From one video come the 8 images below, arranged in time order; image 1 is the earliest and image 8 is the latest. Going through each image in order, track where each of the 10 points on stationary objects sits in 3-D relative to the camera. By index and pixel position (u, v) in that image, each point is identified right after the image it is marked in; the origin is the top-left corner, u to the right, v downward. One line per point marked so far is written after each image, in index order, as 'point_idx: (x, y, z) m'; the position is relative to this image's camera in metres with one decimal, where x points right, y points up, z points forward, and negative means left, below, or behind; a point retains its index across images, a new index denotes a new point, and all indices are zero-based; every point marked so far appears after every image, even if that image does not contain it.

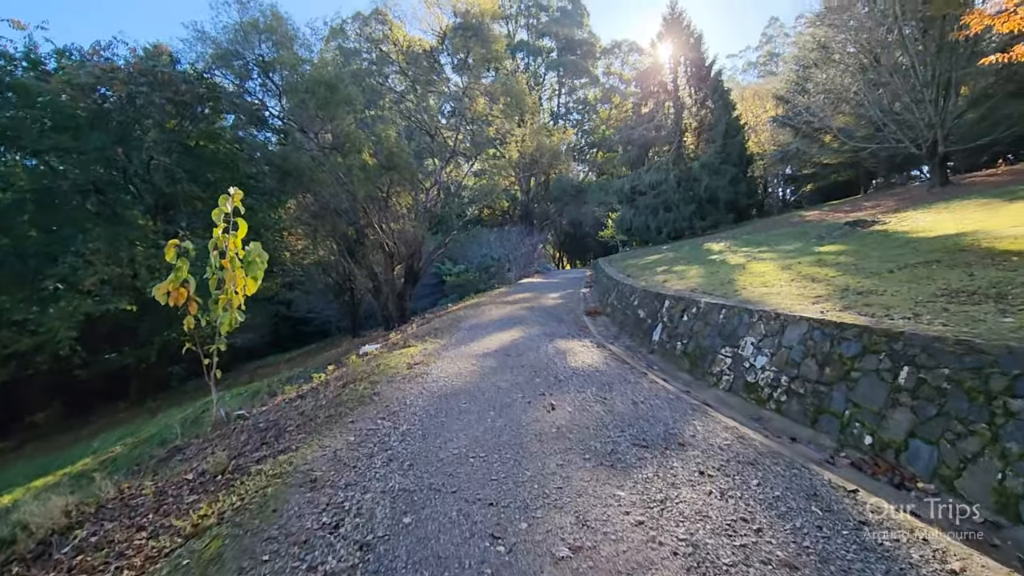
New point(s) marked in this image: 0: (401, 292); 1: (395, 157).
0: (-2.7, -0.1, +13.1) m
1: (-2.4, +2.7, +11.1) m
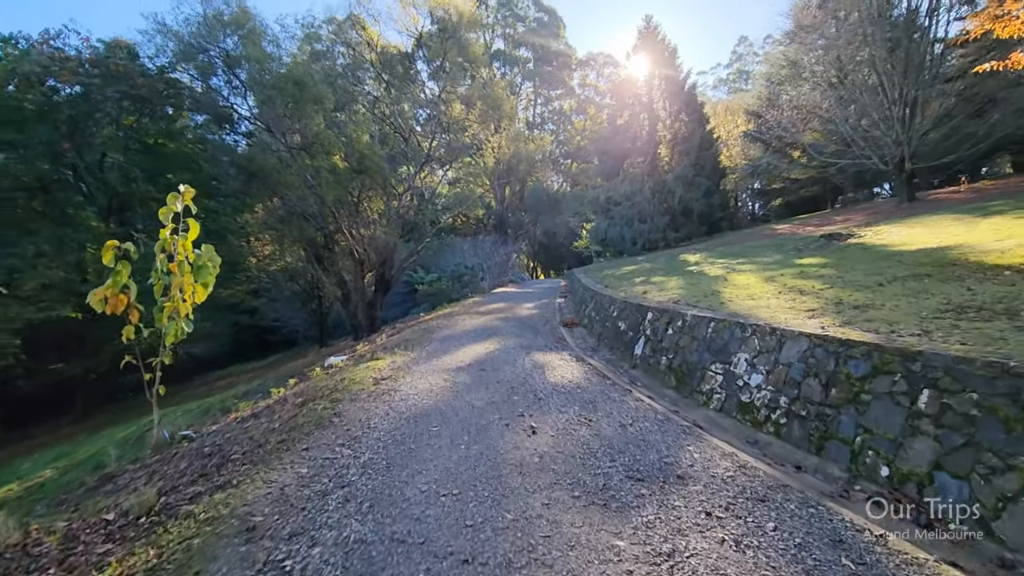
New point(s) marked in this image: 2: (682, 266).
0: (-3.3, -0.3, +12.6) m
1: (-2.9, +2.5, +10.7) m
2: (+3.6, +0.5, +11.7) m
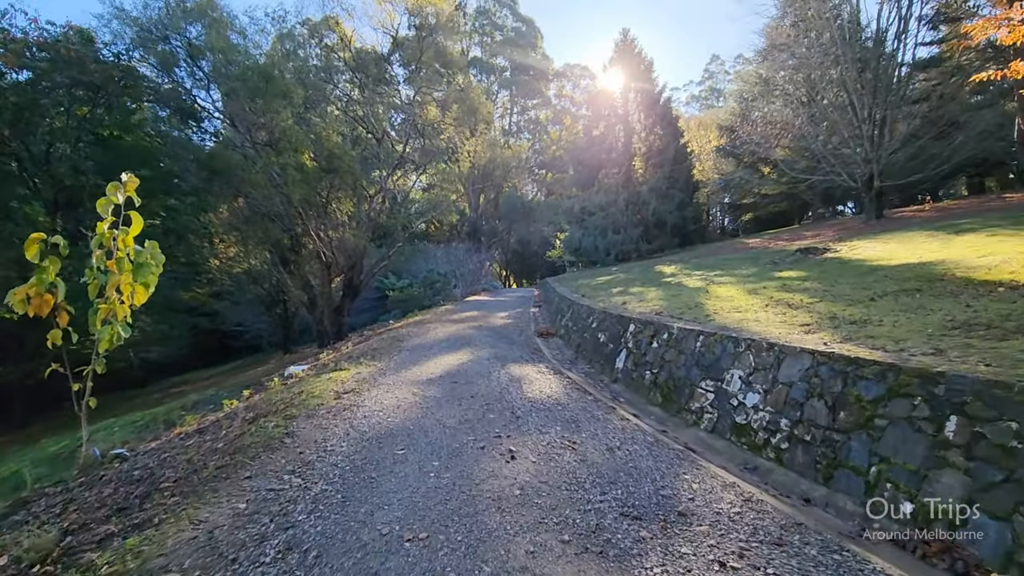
0: (-3.9, -0.4, +12.1) m
1: (-3.3, +2.4, +10.2) m
2: (+3.1, +0.2, +11.6) m
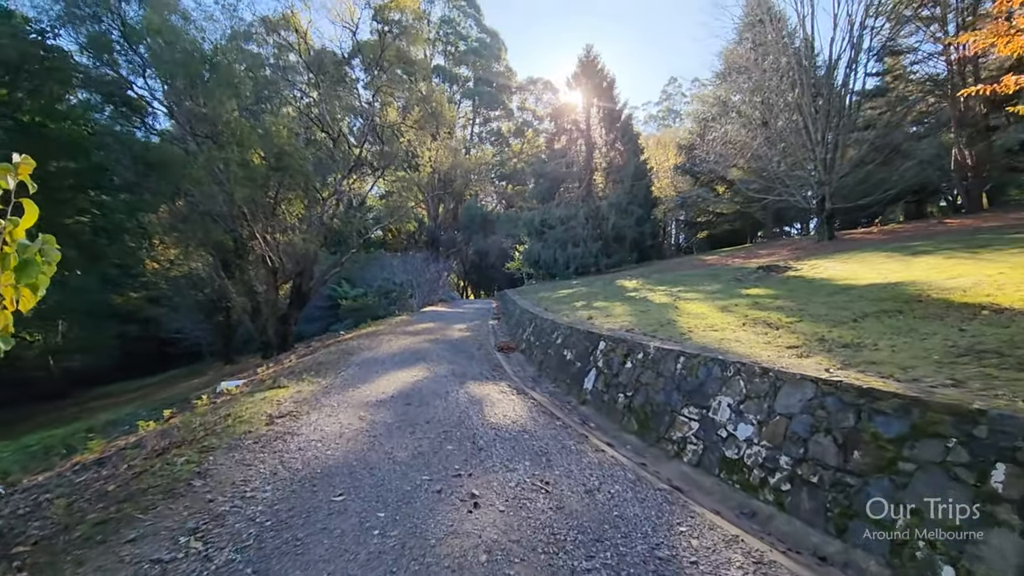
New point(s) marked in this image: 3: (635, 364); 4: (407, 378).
0: (-4.7, -0.6, +11.3) m
1: (-4.0, +2.3, +9.6) m
2: (+2.2, -0.1, +11.3) m
3: (+0.9, -0.6, +4.2) m
4: (-1.0, -0.9, +5.4) m
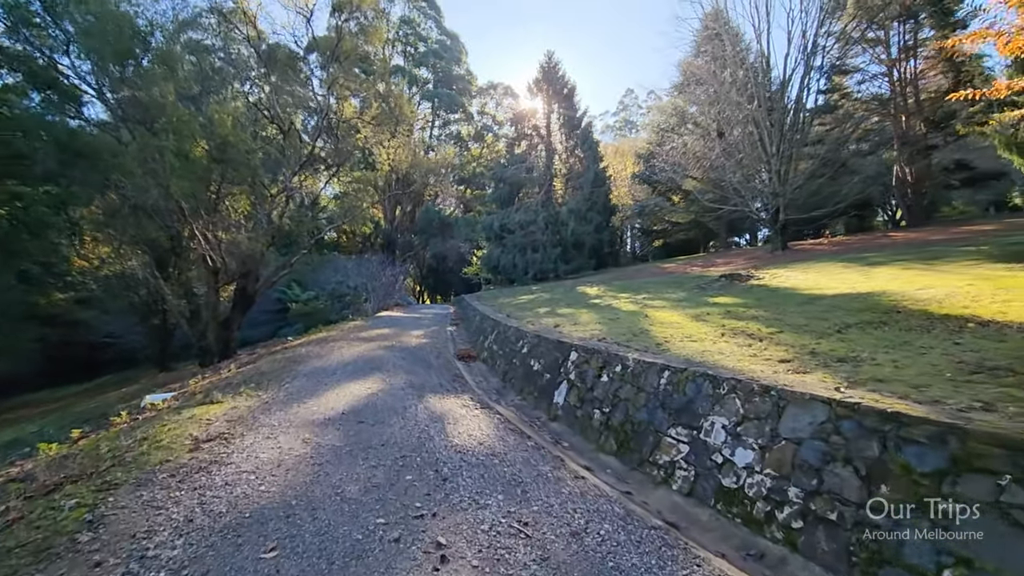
0: (-5.5, -0.6, +10.5) m
1: (-4.6, +2.3, +8.9) m
2: (+1.4, -0.2, +11.1) m
3: (+0.7, -0.6, +3.8) m
4: (-1.4, -0.9, +4.9) m
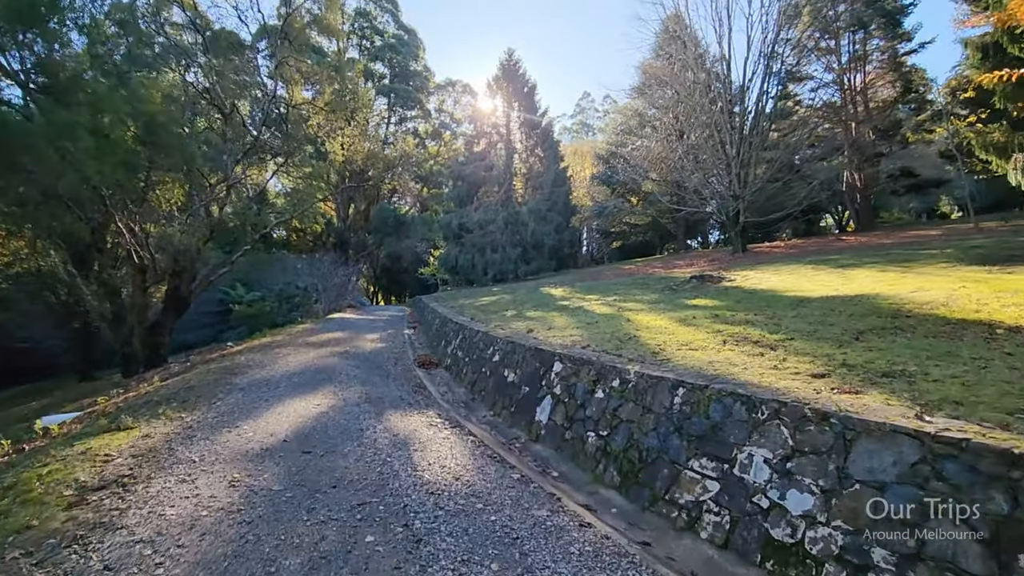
0: (-6.1, -0.6, +9.5) m
1: (-5.1, +2.3, +7.9) m
2: (+0.7, -0.2, +10.6) m
3: (+0.6, -0.6, +3.3) m
4: (-1.6, -0.9, +4.2) m
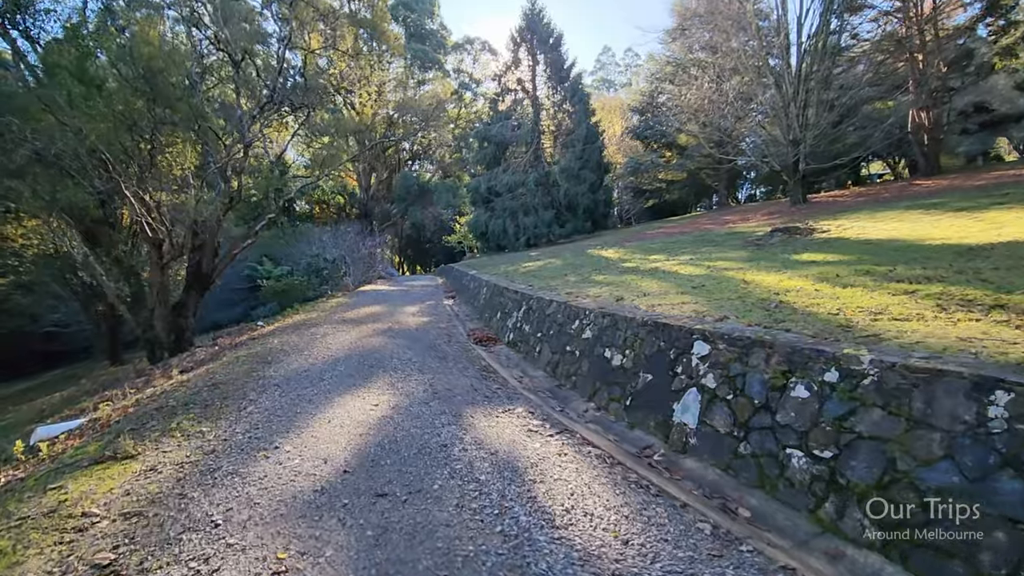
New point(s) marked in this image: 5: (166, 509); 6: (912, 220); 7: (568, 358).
0: (-5.2, -0.2, +8.6) m
1: (-4.3, +2.6, +6.8) m
2: (+1.7, +0.5, +9.4) m
3: (+1.2, -0.4, +2.2) m
4: (-0.9, -0.7, +3.2) m
5: (-1.2, -0.8, +1.9) m
6: (+5.6, +1.0, +7.6) m
7: (+0.5, -0.6, +4.4) m
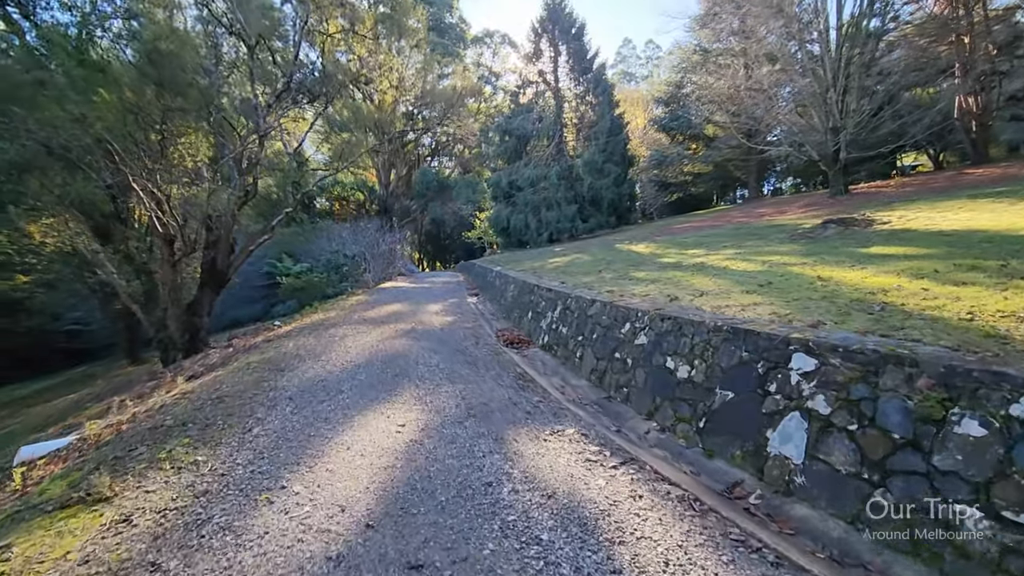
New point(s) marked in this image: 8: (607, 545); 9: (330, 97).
0: (-4.8, -0.2, +8.3) m
1: (-4.0, +2.6, +6.4) m
2: (+2.1, +0.5, +8.8) m
3: (+1.5, -0.4, +1.6) m
4: (-0.6, -0.7, +2.7) m
5: (-1.0, -0.8, +1.4) m
6: (+6.0, +1.0, +6.9) m
7: (+0.8, -0.6, +3.8) m
8: (+0.3, -0.8, +1.8) m
9: (-3.0, +3.2, +9.1) m
